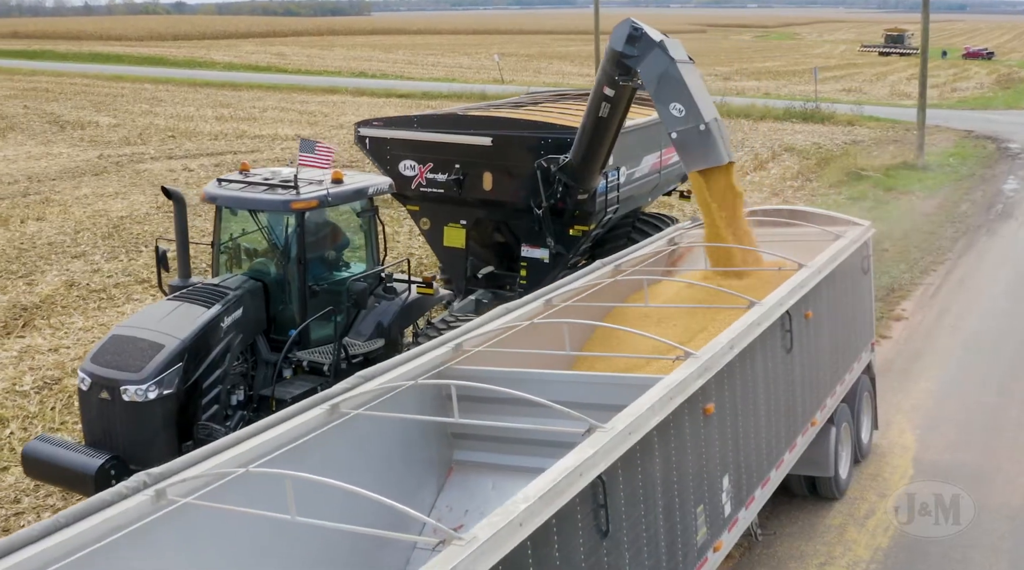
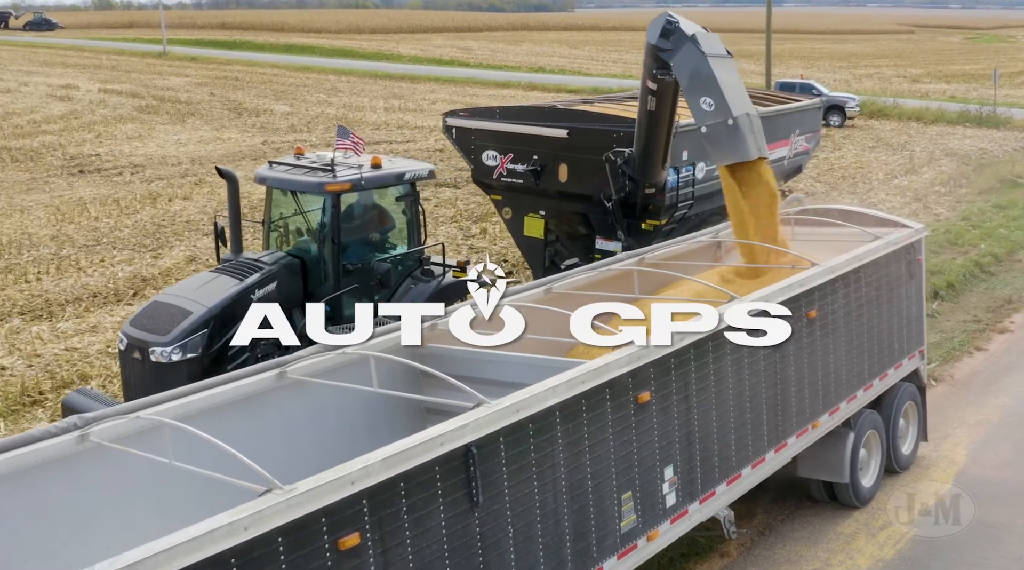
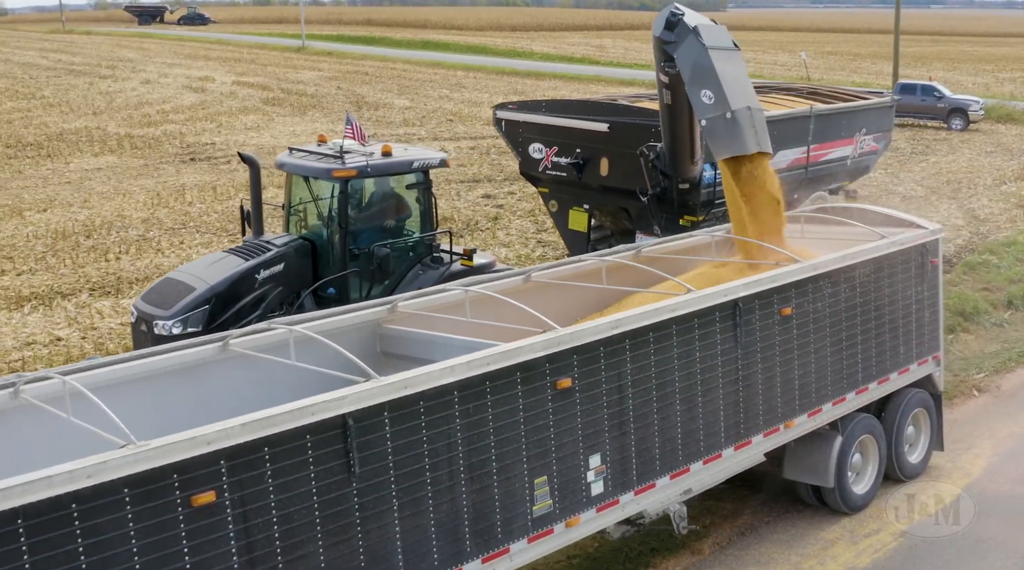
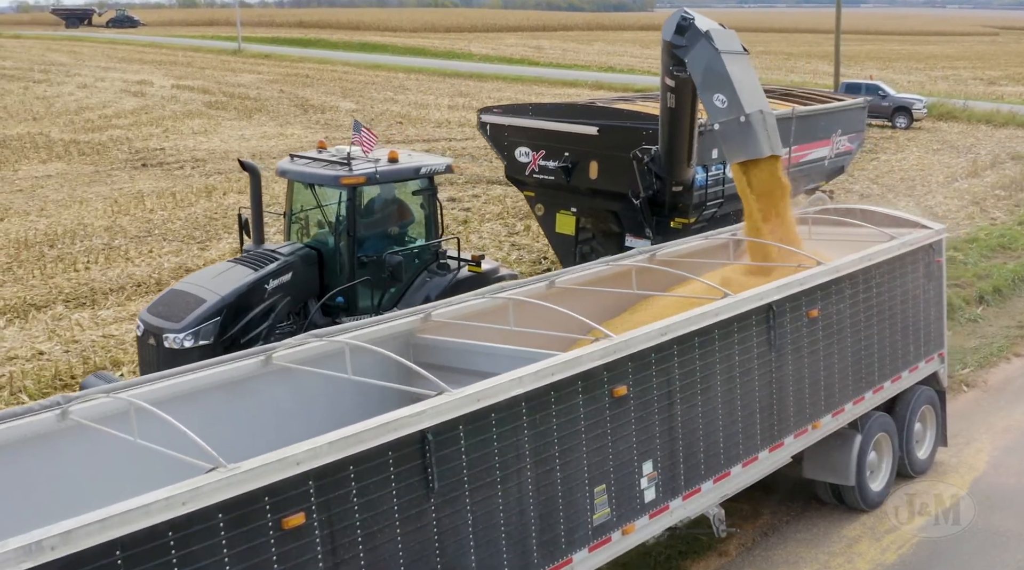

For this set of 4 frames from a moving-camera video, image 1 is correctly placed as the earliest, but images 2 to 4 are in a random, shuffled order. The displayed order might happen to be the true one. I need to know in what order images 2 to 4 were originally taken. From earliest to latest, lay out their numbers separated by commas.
2, 4, 3
